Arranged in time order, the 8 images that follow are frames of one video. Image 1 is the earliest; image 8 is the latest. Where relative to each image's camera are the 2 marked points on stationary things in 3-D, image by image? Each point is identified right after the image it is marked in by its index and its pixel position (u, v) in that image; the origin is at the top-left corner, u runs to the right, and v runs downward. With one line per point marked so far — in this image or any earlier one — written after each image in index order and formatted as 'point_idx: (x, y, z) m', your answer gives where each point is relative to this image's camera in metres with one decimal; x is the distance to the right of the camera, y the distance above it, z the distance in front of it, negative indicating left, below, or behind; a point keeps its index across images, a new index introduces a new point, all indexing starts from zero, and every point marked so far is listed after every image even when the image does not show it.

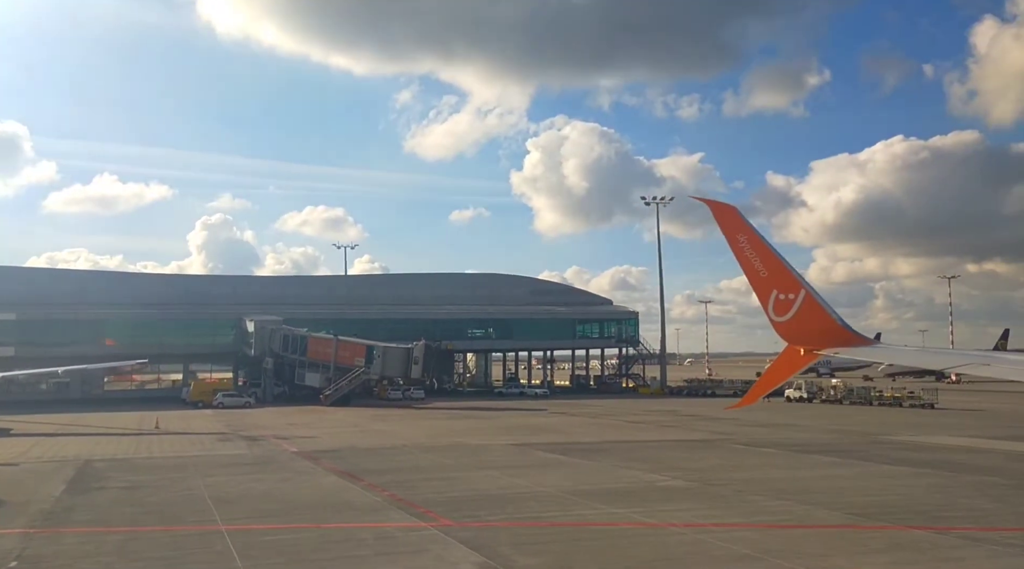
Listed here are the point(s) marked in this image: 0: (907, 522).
0: (+6.3, -3.8, +14.0) m
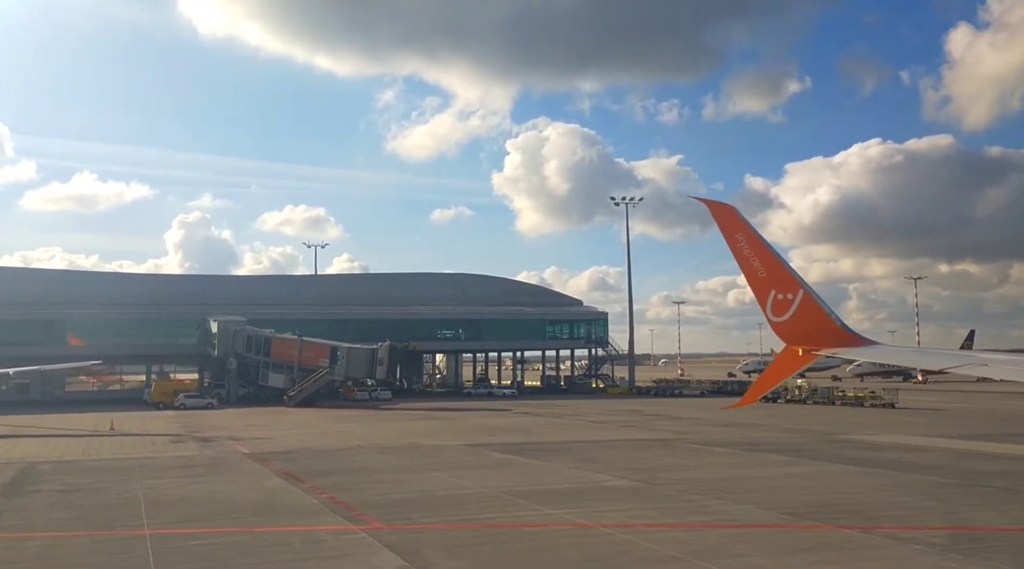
0: (+5.2, -3.8, +14.0) m
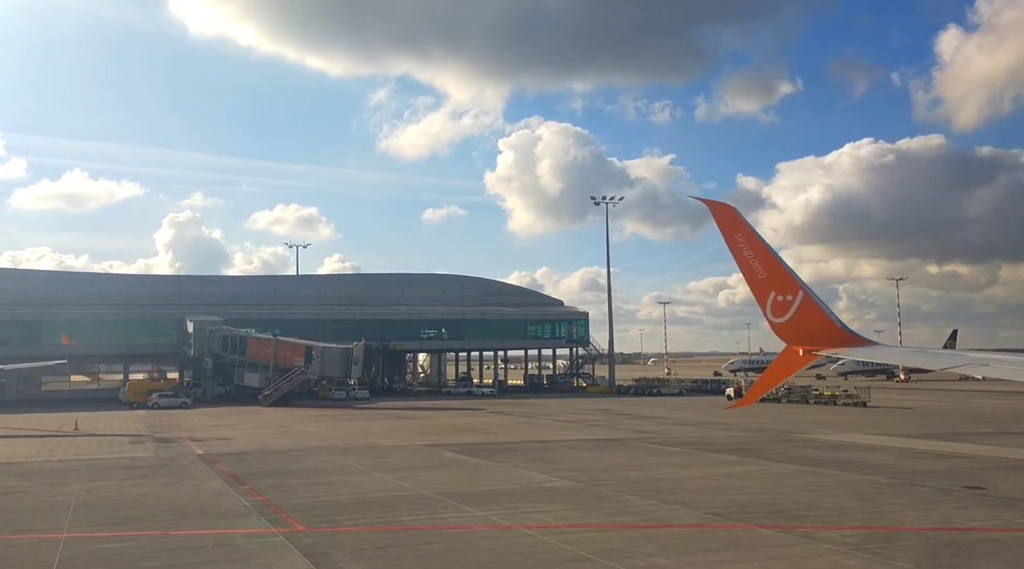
0: (+3.9, -3.8, +14.0) m
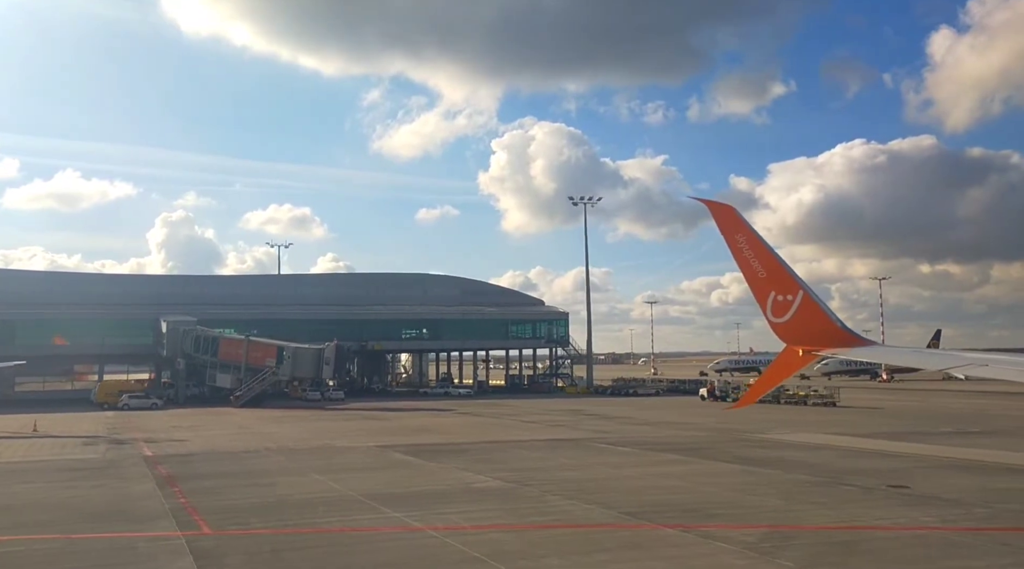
0: (+2.5, -3.8, +13.9) m
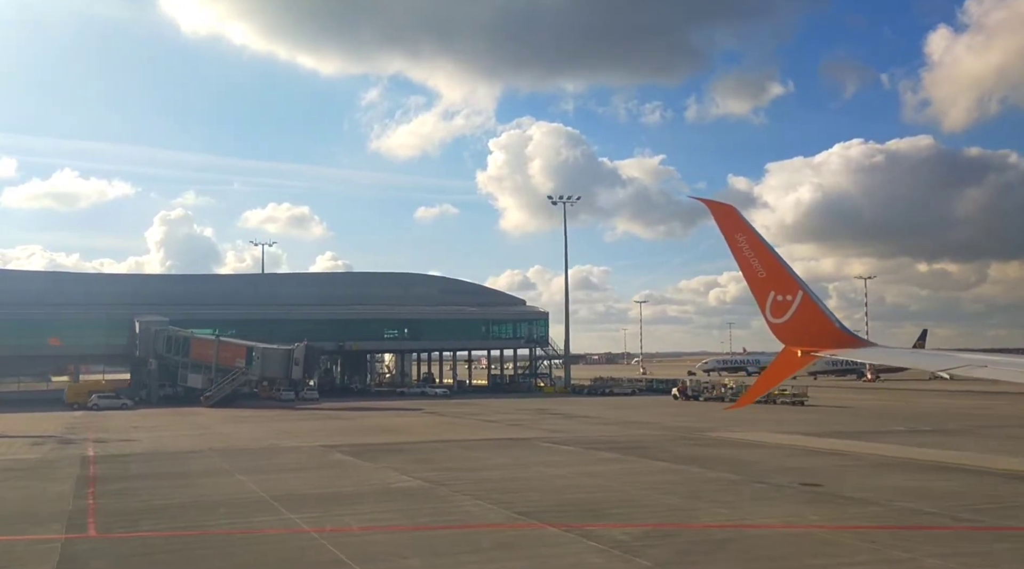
0: (+0.7, -3.8, +13.9) m
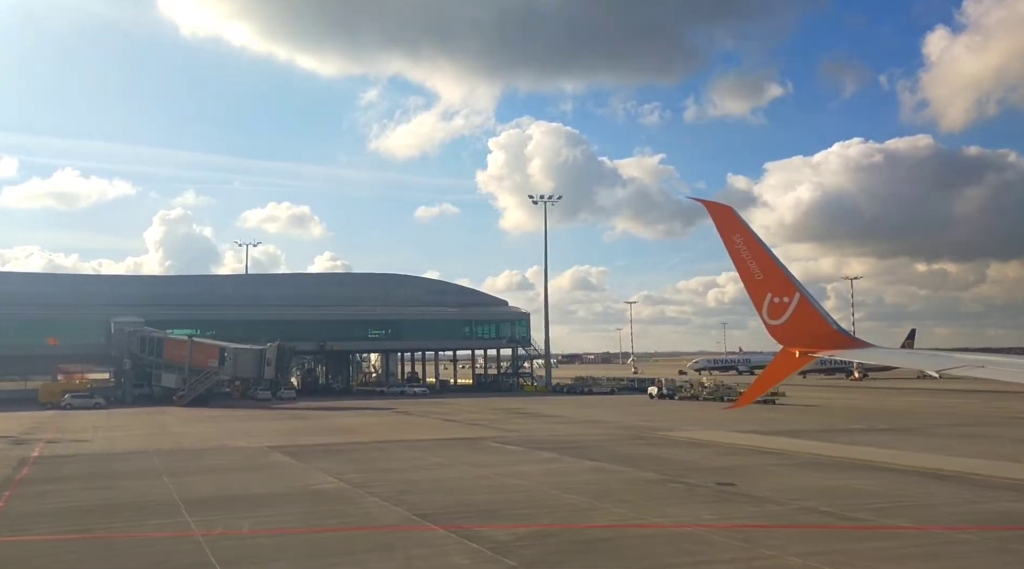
0: (-1.0, -3.8, +14.0) m
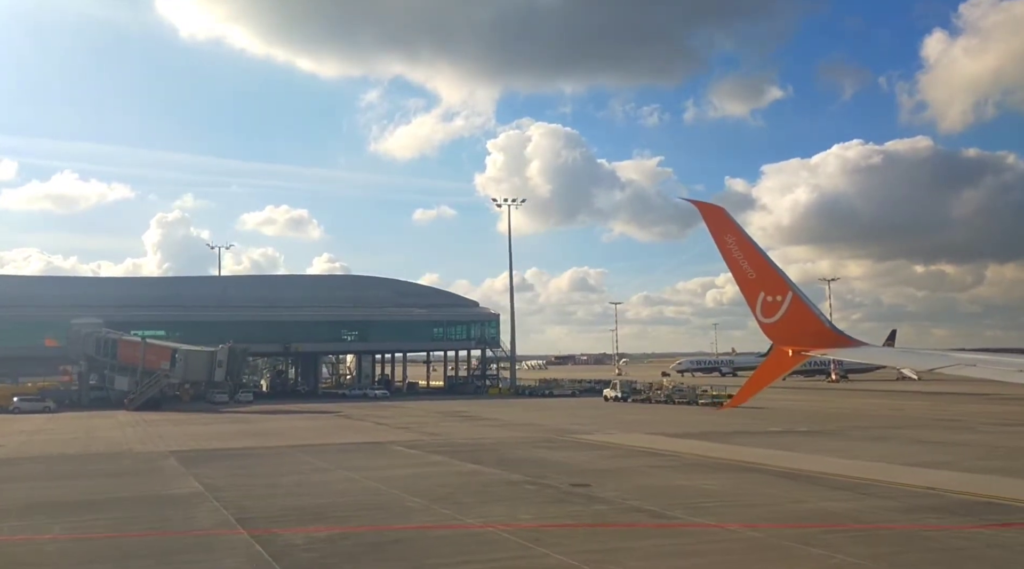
0: (-4.0, -3.9, +14.1) m
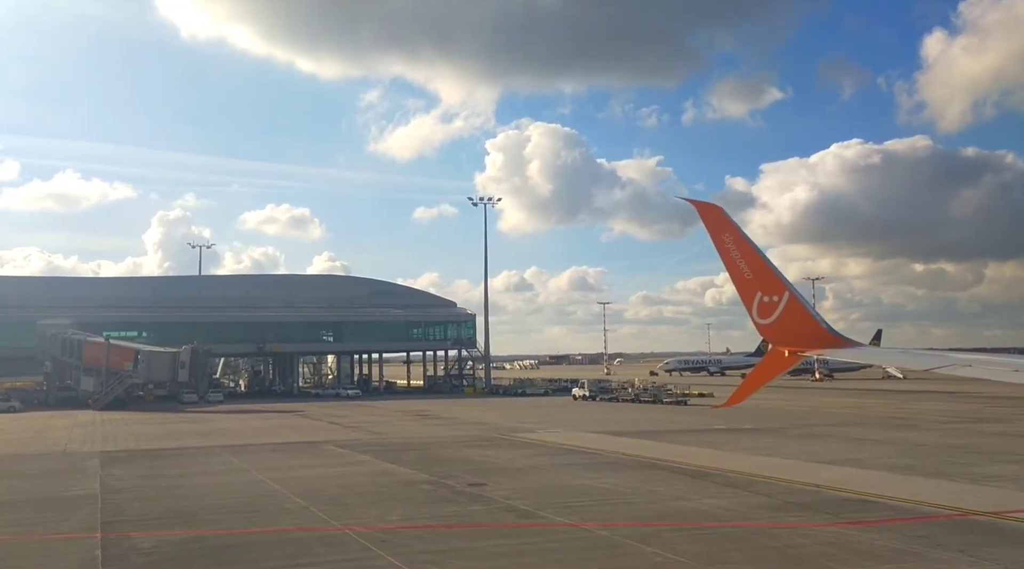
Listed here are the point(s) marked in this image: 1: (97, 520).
0: (-6.1, -3.9, +14.2) m
1: (-6.9, -4.0, +15.0) m
